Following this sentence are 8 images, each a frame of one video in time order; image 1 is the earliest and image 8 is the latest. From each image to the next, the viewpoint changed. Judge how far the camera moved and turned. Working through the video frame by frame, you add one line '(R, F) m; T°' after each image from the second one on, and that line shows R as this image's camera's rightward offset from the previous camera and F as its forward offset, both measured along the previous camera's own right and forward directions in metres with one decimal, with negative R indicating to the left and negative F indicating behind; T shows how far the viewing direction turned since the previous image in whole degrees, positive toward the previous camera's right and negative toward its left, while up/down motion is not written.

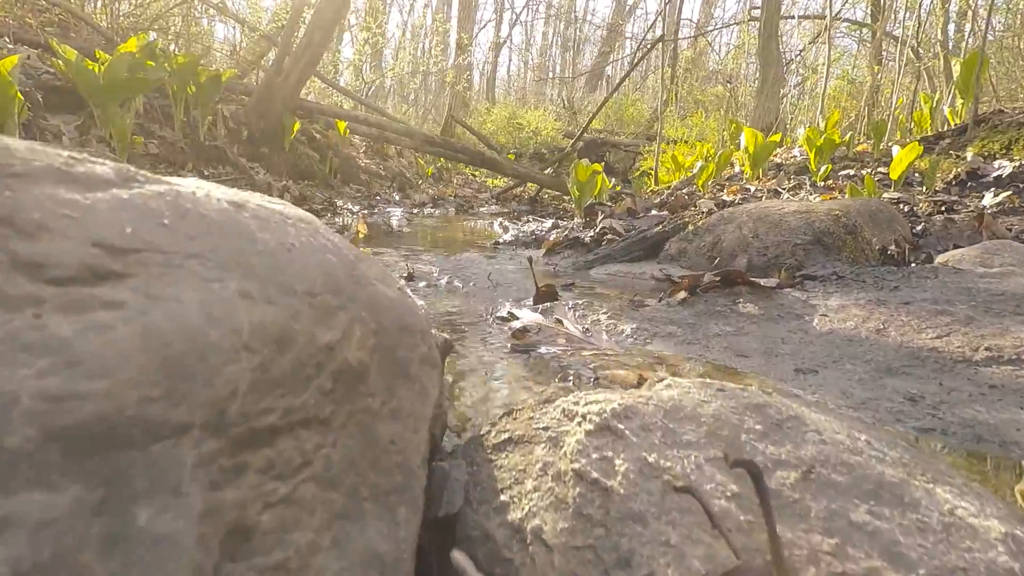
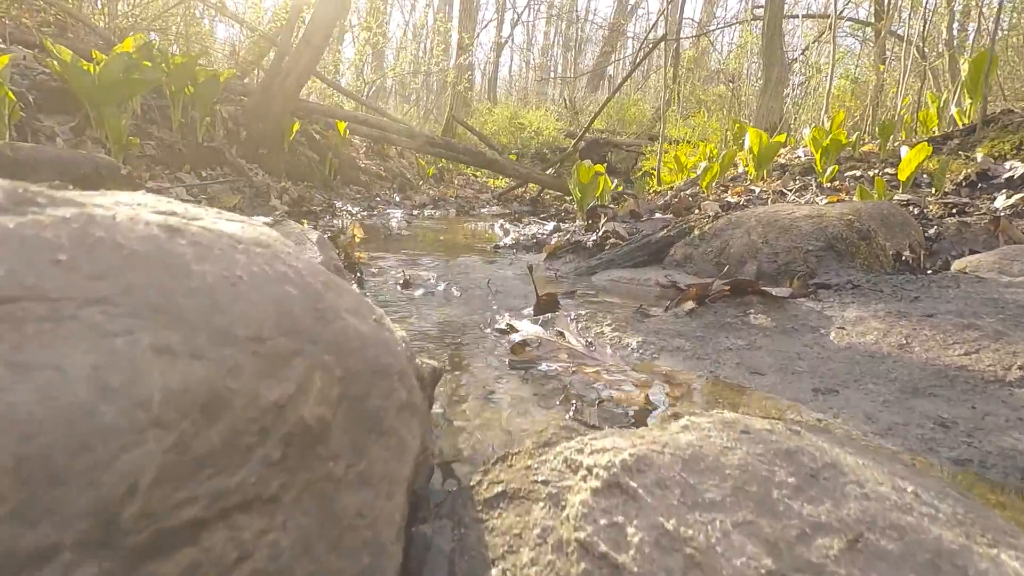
(0.0, +0.1) m; 0°
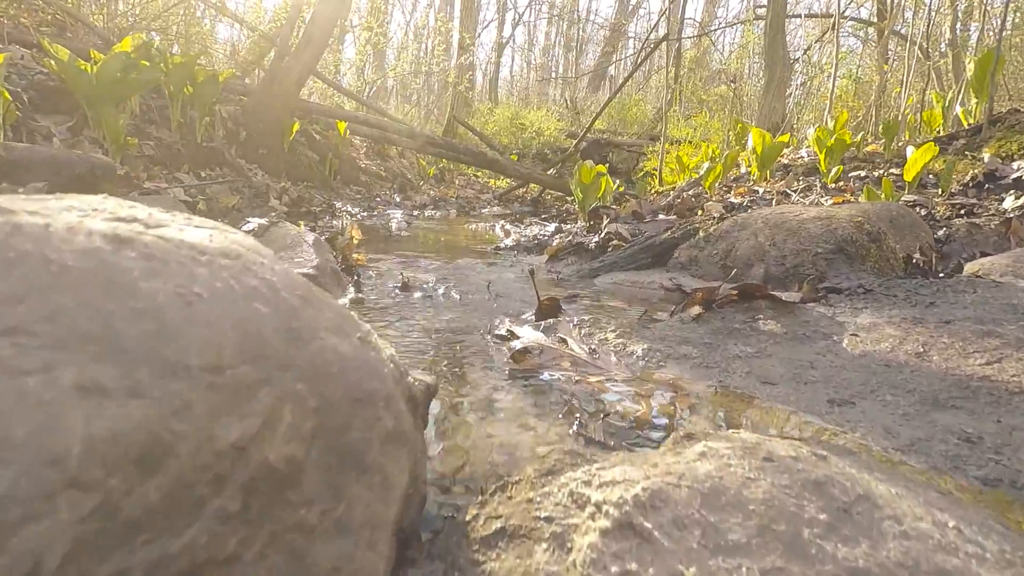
(0.0, +0.1) m; 0°
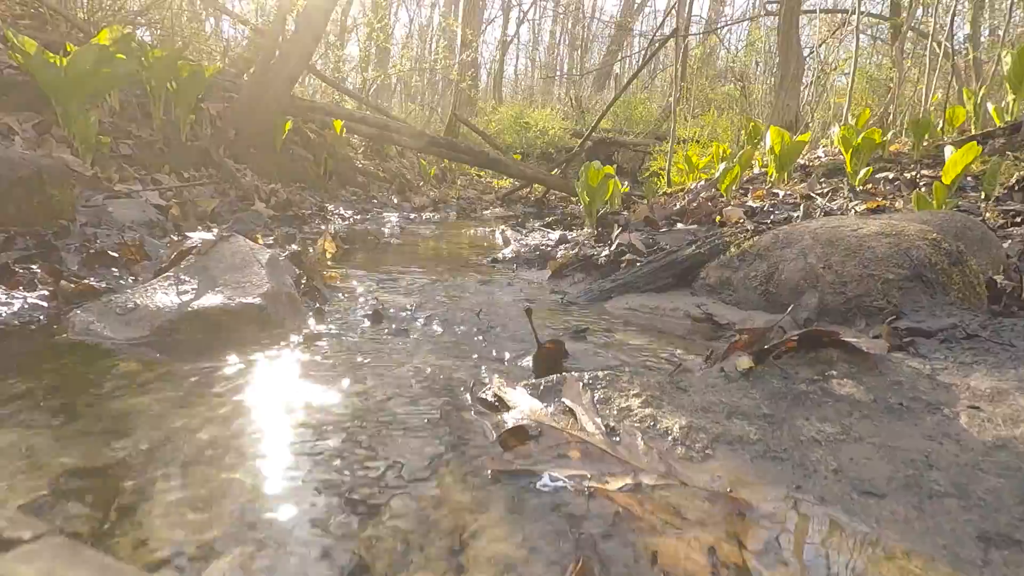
(0.0, +0.5) m; 0°
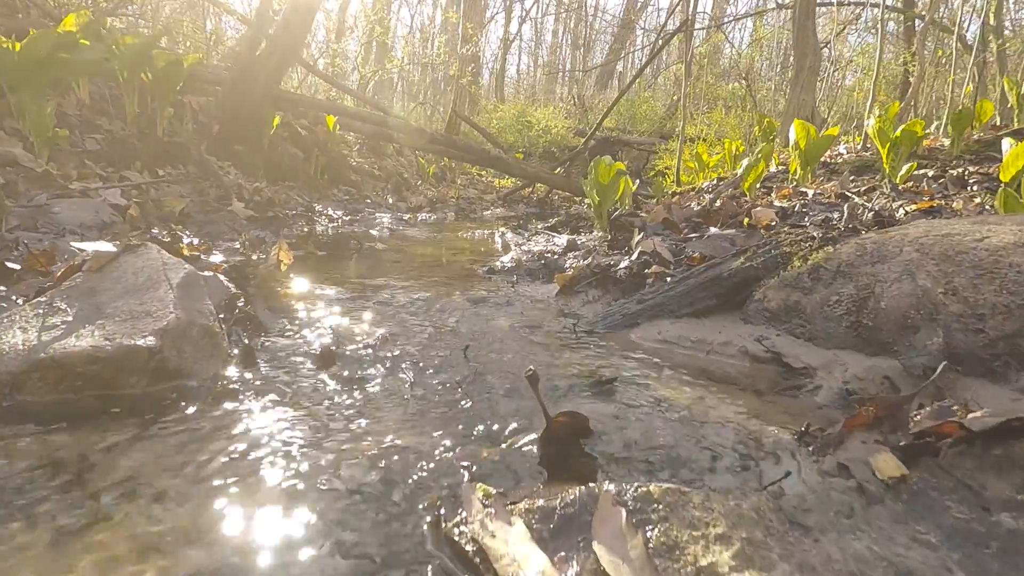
(0.0, +0.7) m; 0°
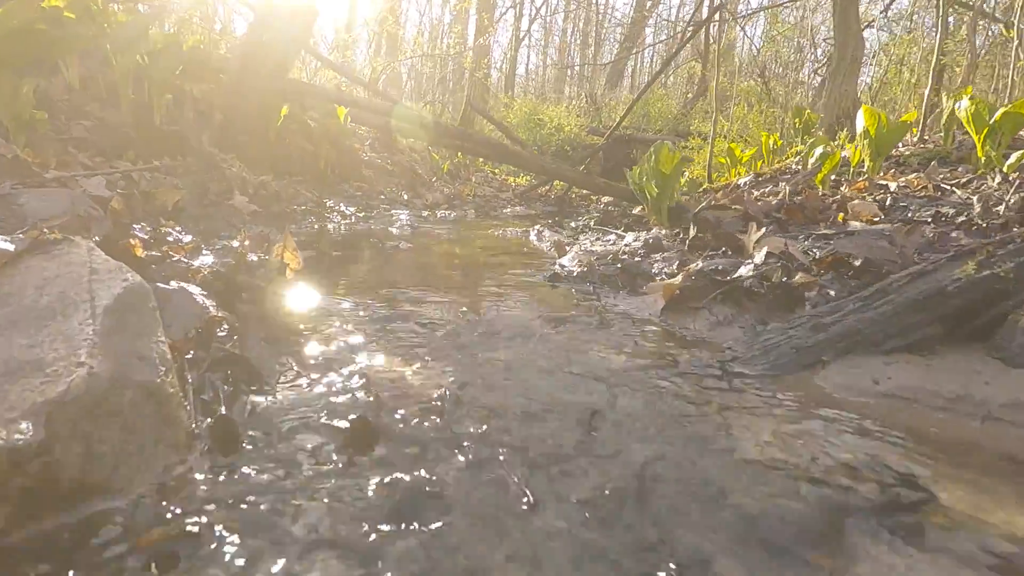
(-0.4, +0.8) m; -1°
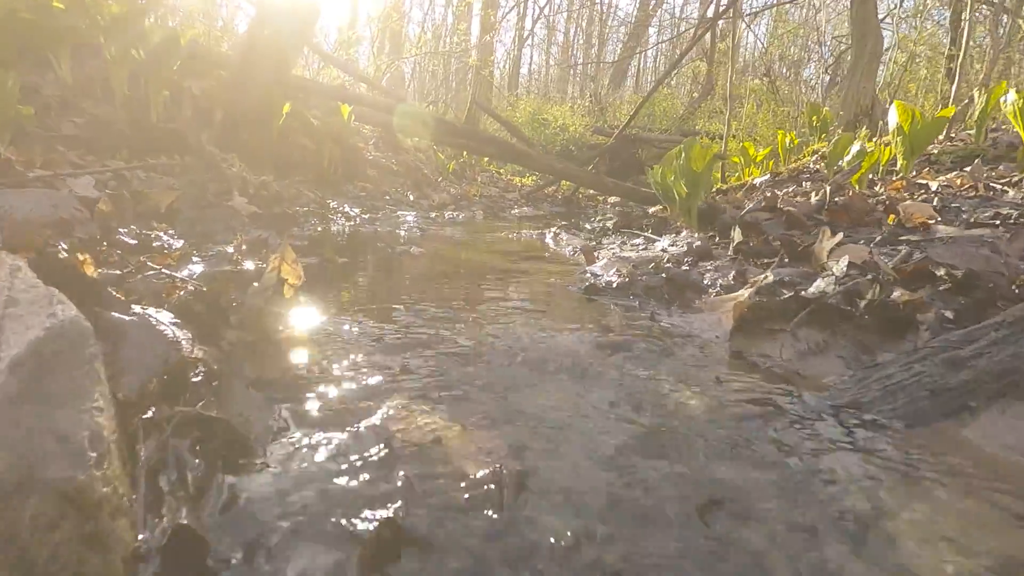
(-0.1, +0.3) m; 0°
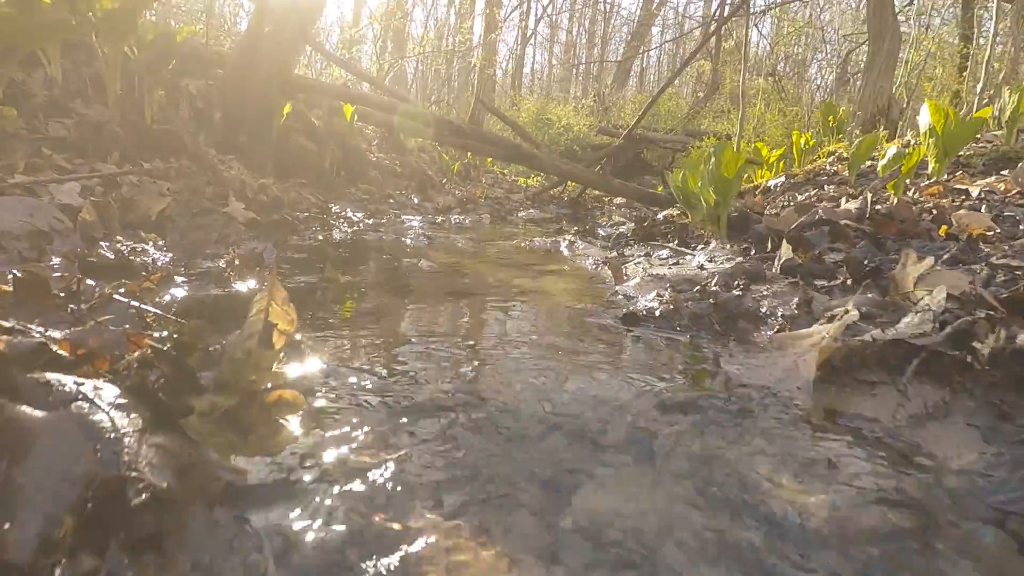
(-0.1, +0.3) m; 0°
